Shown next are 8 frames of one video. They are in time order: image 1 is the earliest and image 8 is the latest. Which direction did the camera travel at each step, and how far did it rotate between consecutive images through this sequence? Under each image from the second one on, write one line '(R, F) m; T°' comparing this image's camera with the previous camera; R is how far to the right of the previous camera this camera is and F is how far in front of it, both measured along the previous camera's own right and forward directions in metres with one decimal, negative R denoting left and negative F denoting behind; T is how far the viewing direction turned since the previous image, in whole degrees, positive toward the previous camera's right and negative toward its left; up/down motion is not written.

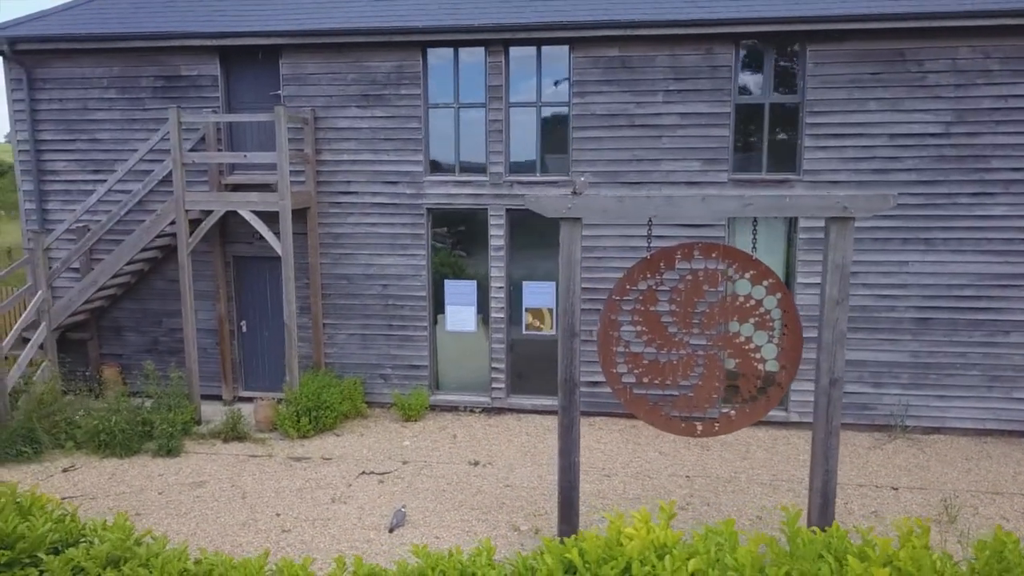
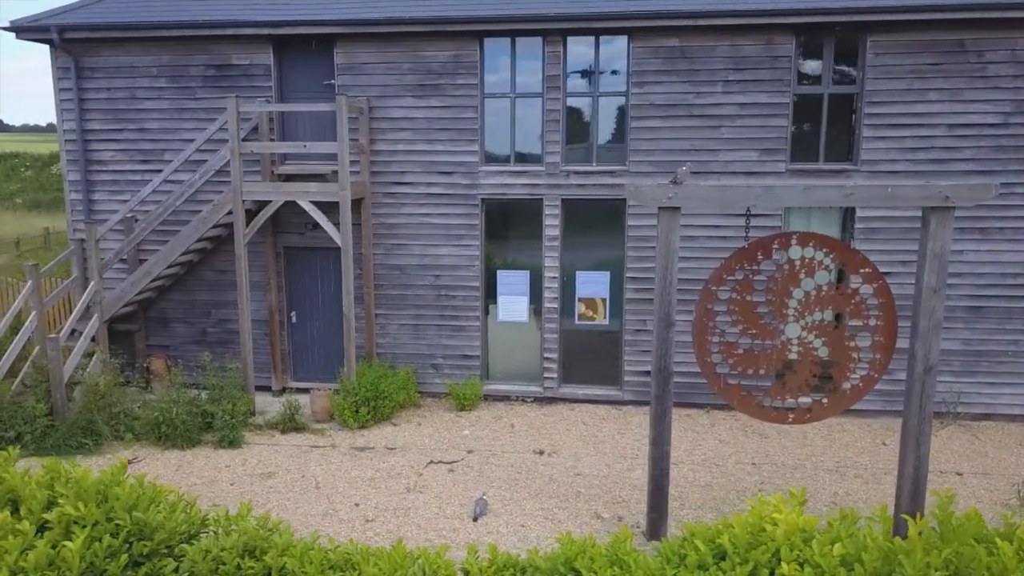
(-0.8, 0.0) m; +1°
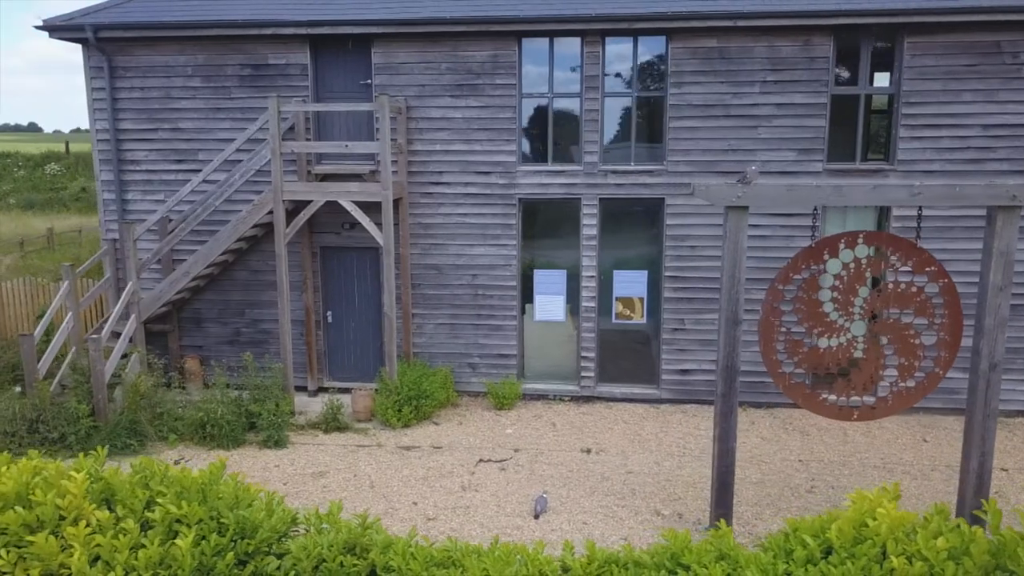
(-0.6, 0.0) m; +1°
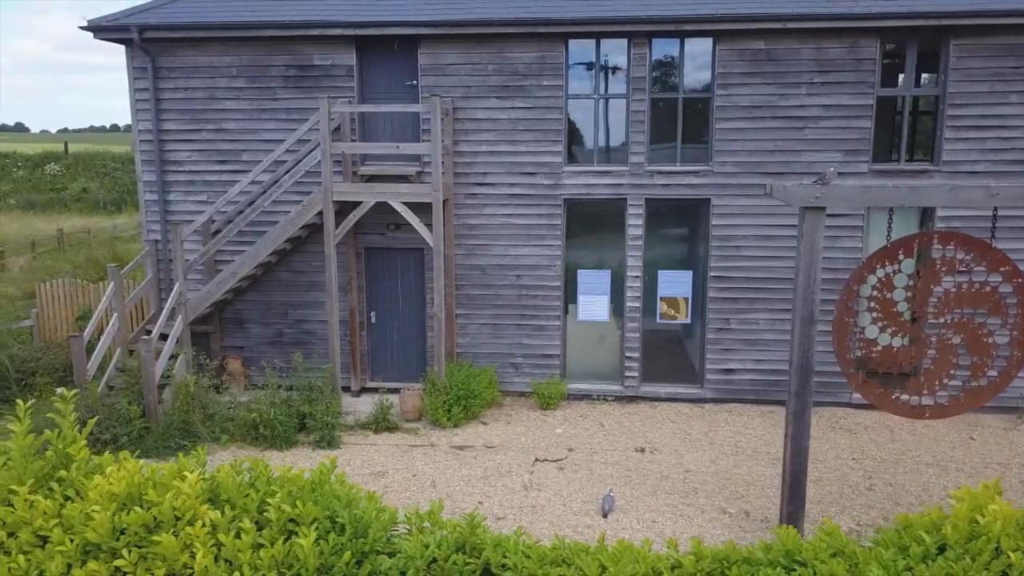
(-0.7, 0.0) m; +1°
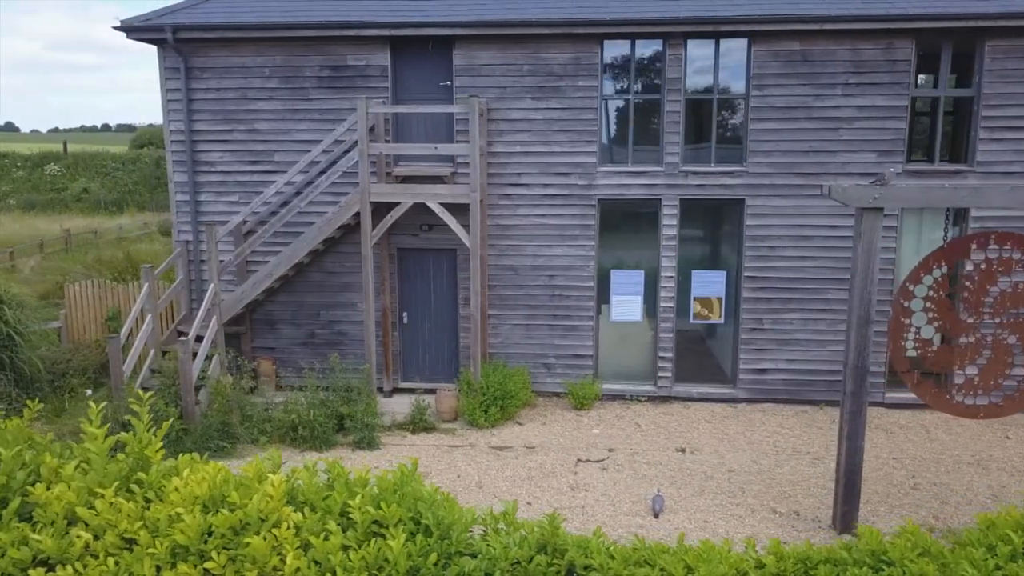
(-0.5, 0.0) m; 0°
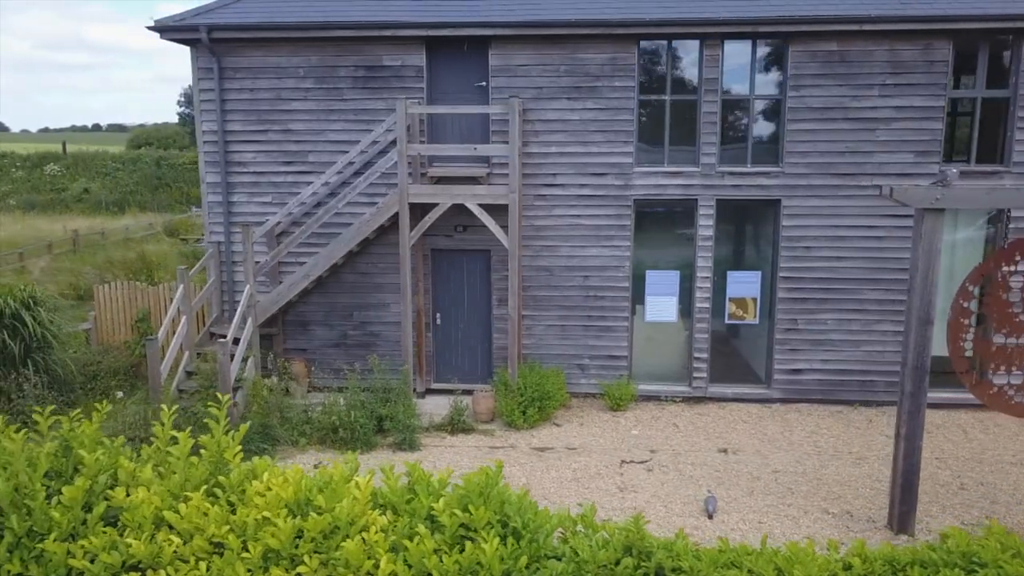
(-0.5, 0.0) m; 0°
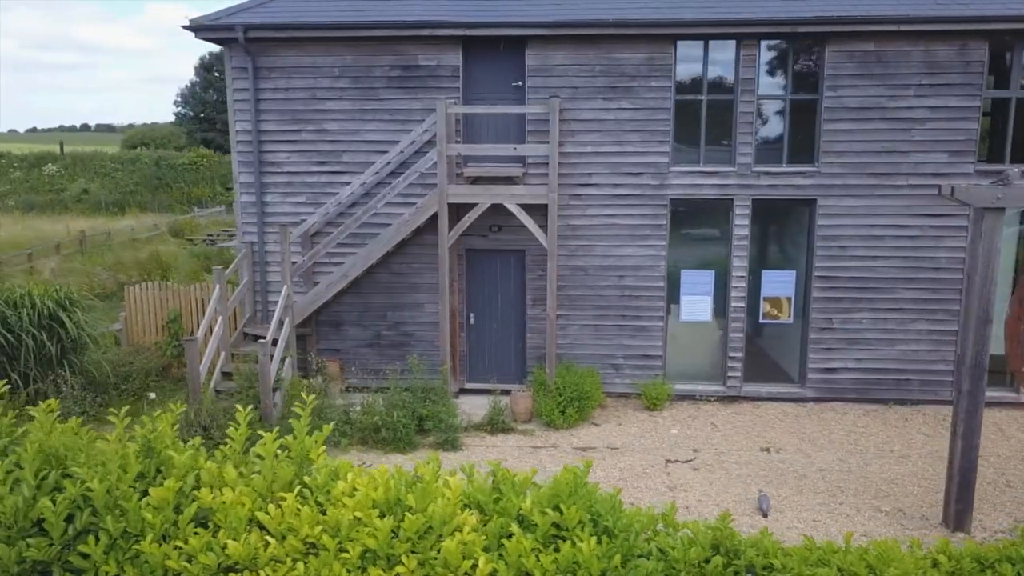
(-0.5, 0.0) m; +1°
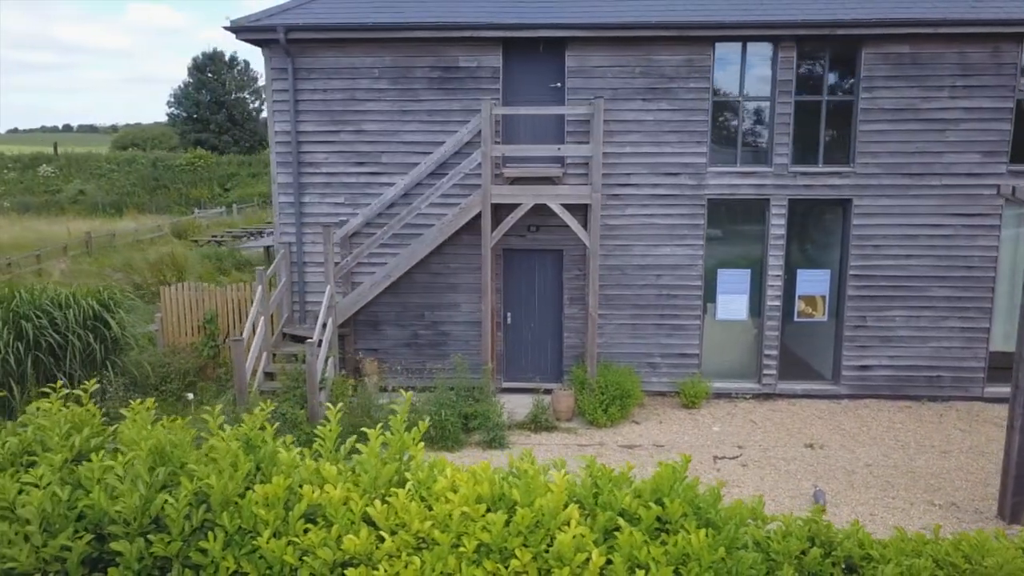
(-0.6, -0.1) m; +1°
